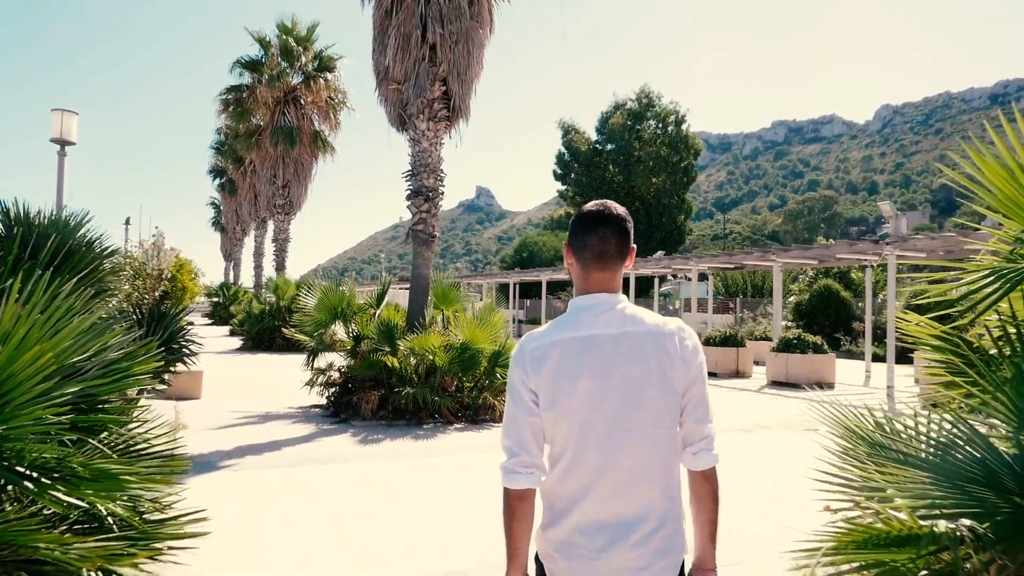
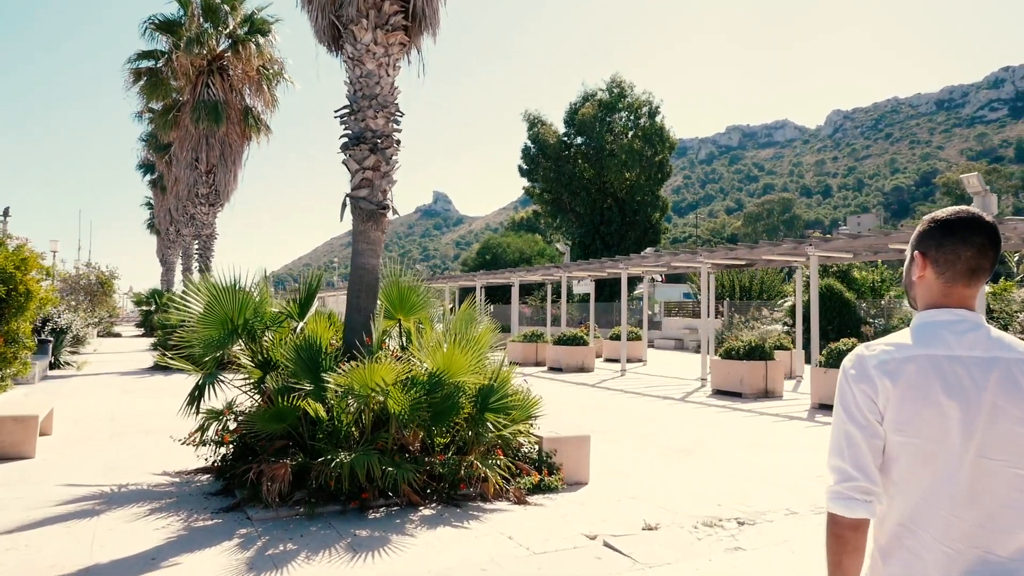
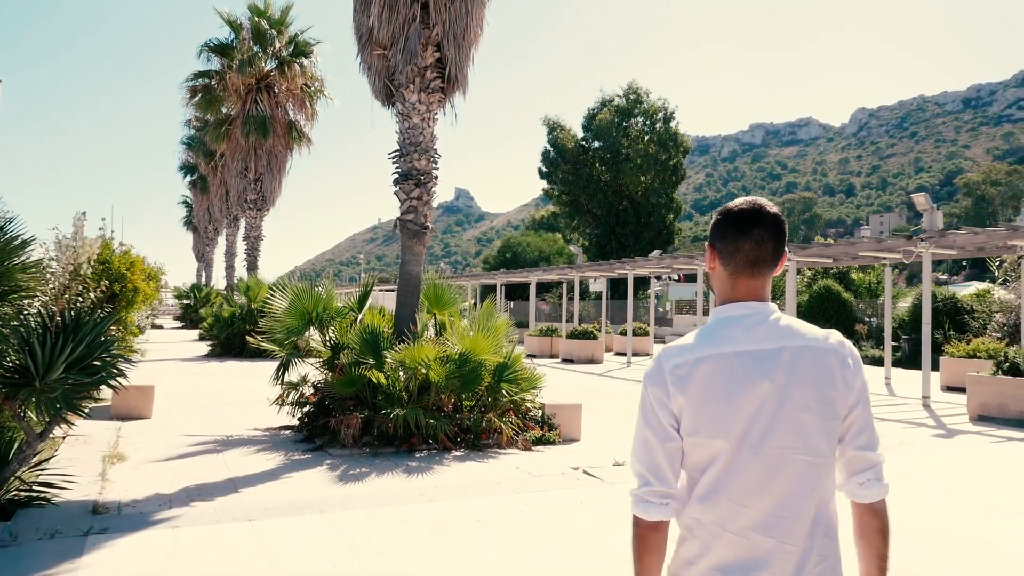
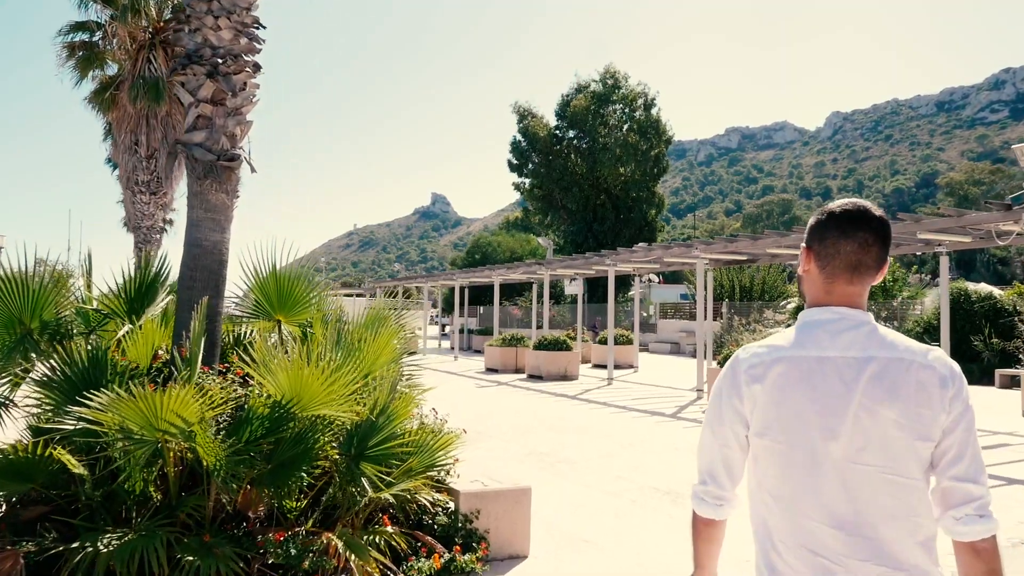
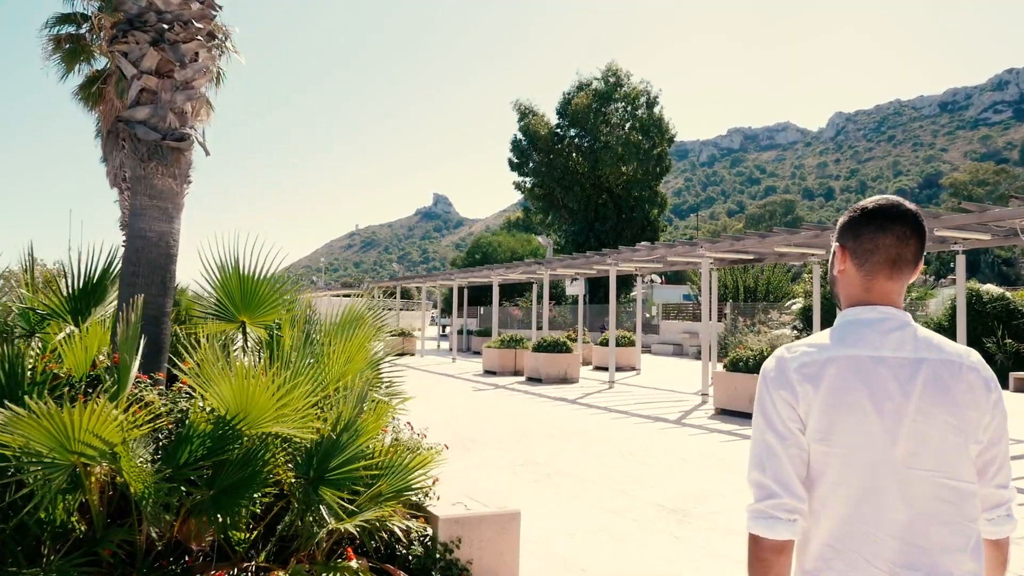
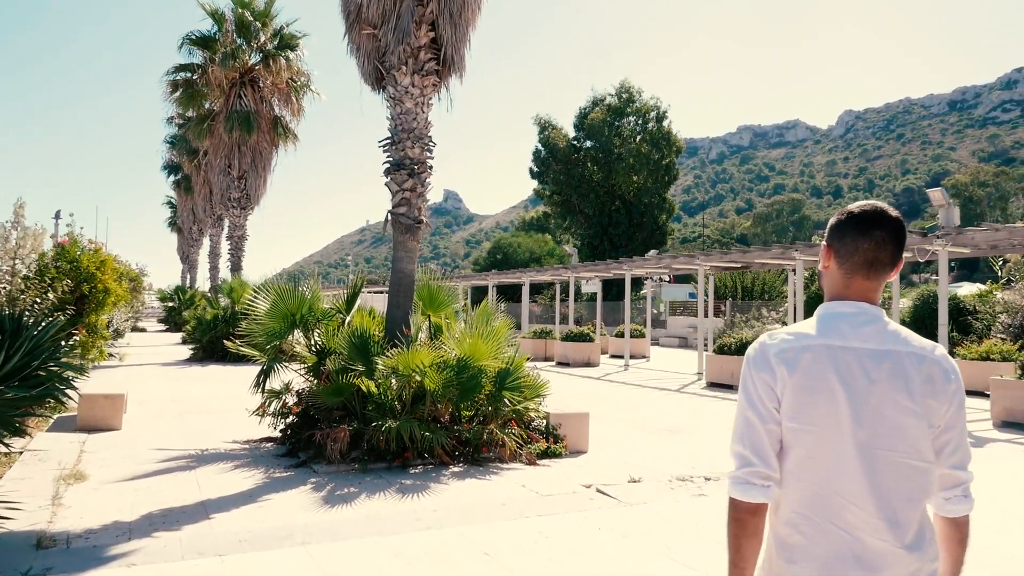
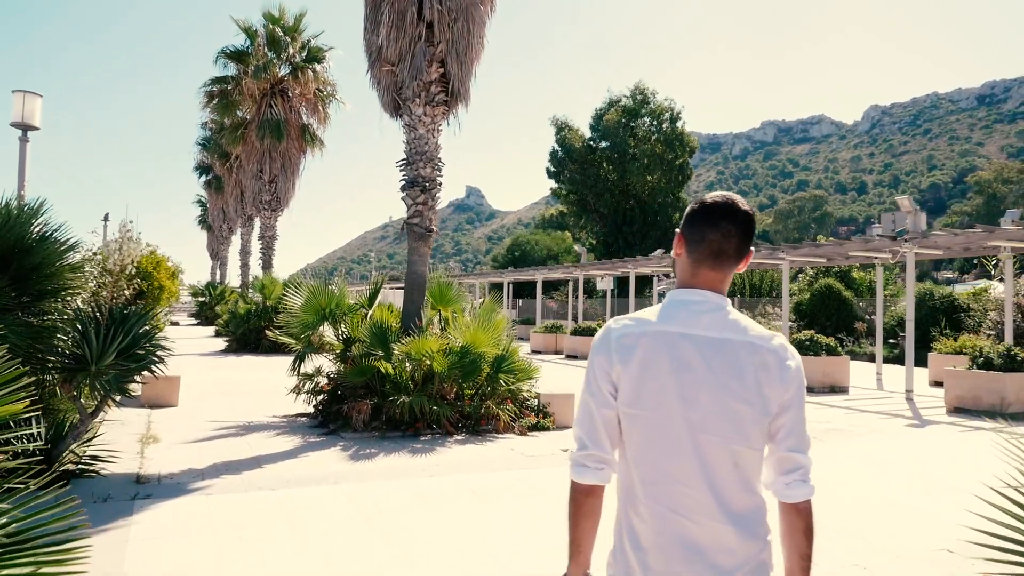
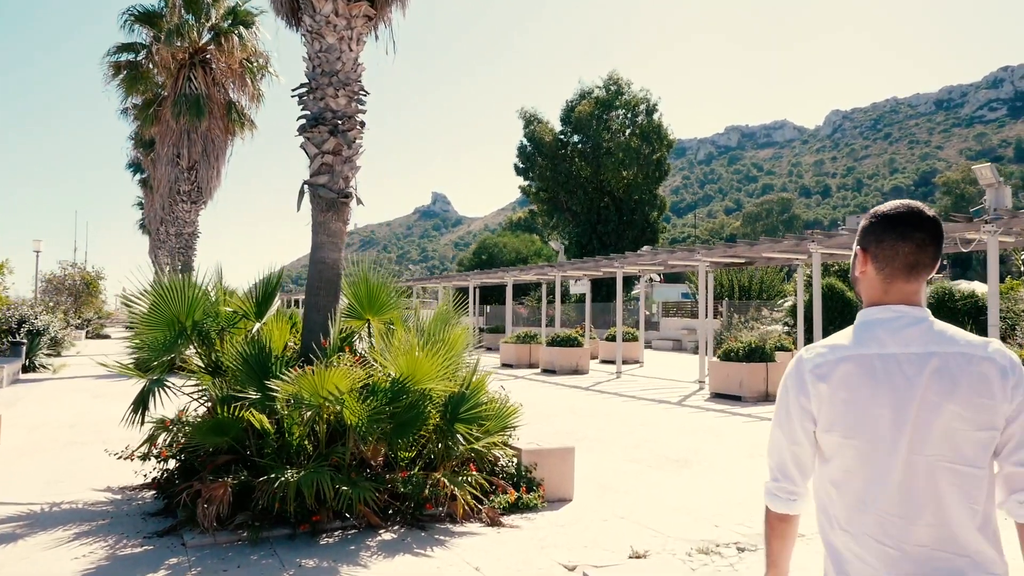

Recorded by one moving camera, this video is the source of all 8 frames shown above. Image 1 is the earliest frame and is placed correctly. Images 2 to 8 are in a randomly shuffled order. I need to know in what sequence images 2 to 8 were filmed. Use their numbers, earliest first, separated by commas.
7, 3, 6, 2, 8, 4, 5
